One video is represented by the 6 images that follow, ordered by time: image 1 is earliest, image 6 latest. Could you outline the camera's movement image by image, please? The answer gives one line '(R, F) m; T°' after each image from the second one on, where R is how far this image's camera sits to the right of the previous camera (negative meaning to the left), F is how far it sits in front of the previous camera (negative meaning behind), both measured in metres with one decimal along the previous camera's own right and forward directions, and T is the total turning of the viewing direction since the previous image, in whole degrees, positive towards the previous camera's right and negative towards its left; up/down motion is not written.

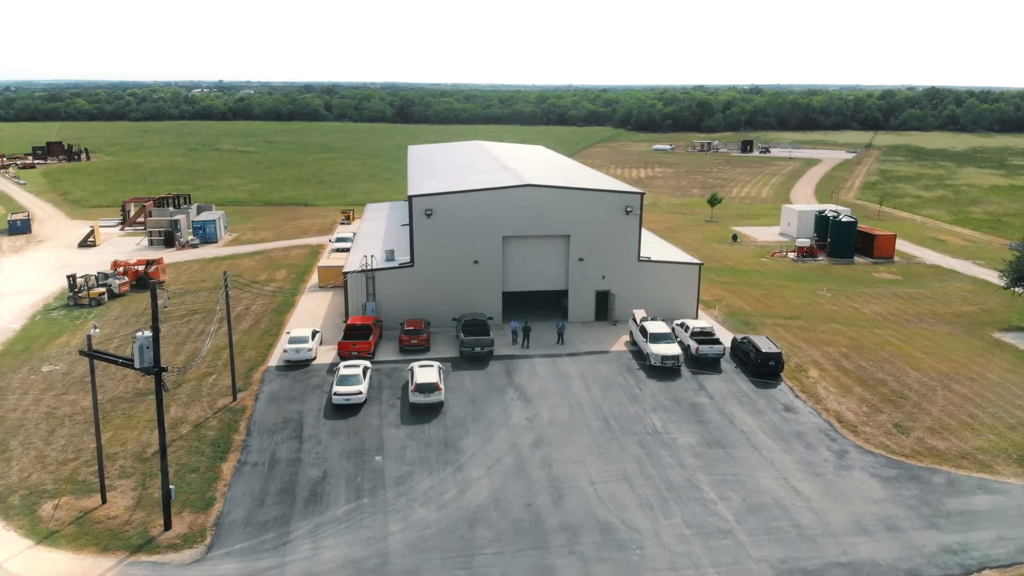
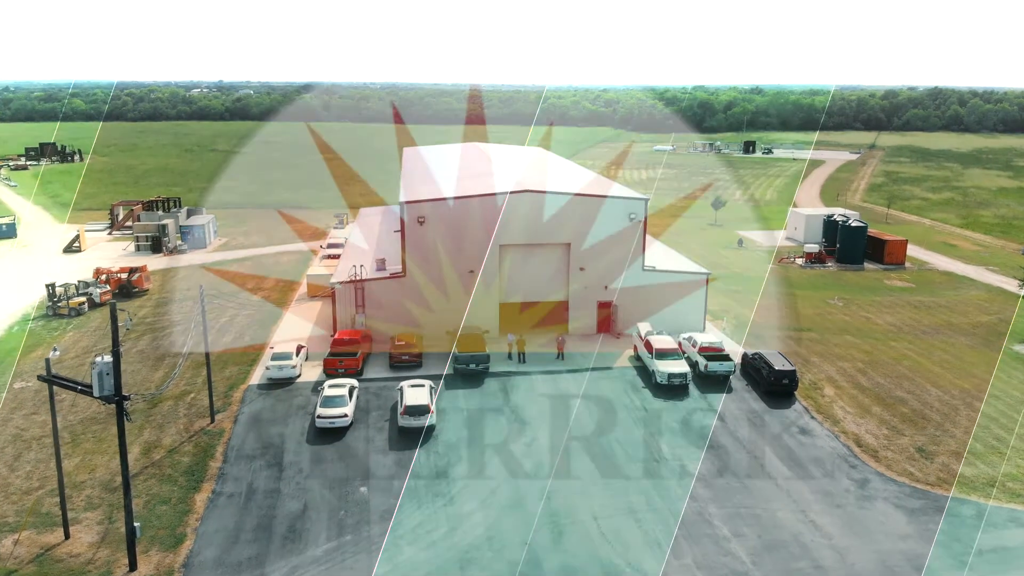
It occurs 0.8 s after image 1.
(+0.1, +1.4) m; 0°
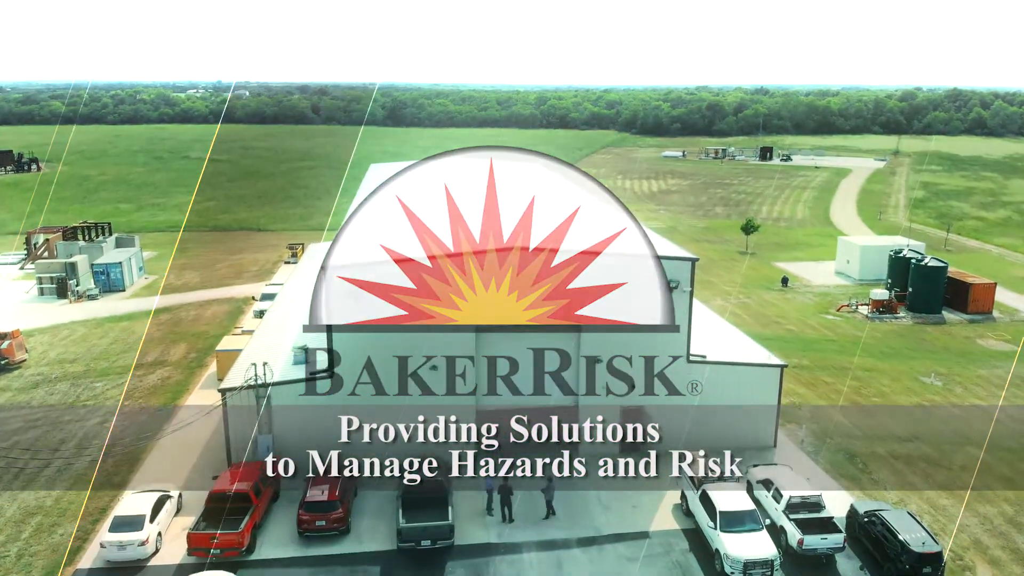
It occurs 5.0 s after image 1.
(+0.4, +8.2) m; 0°
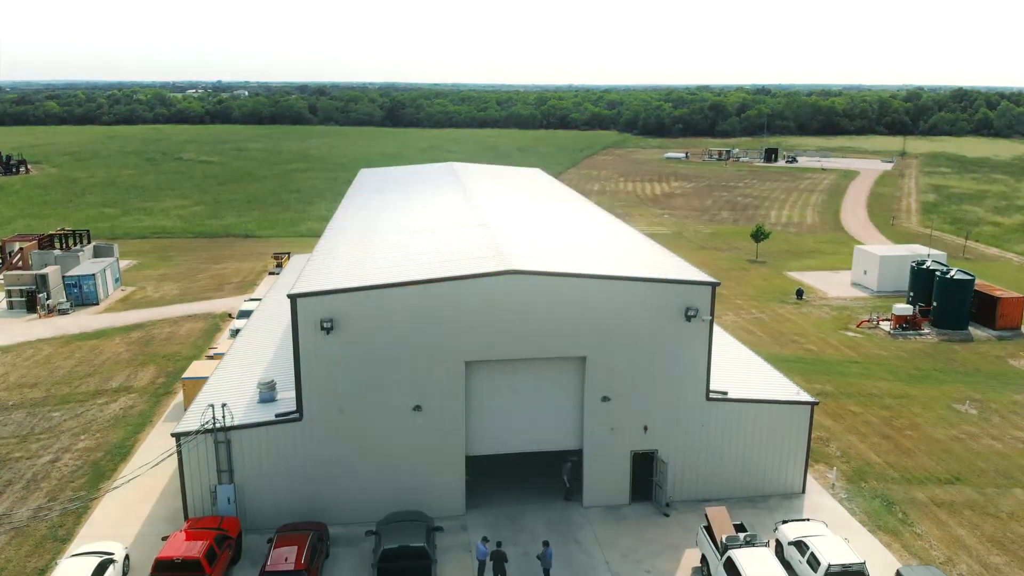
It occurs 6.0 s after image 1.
(+0.1, +2.0) m; 0°
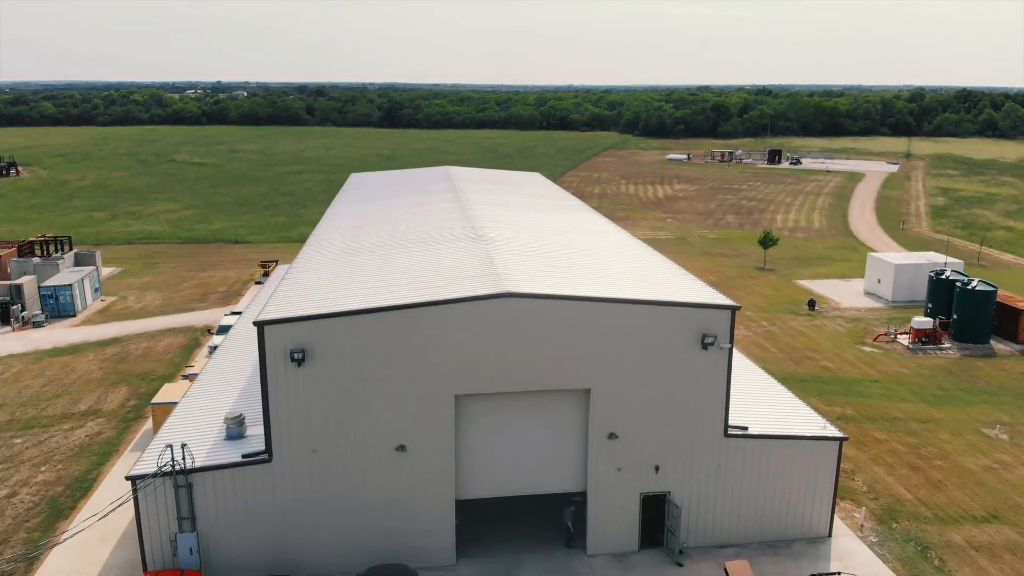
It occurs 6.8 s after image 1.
(+0.1, +1.5) m; 0°
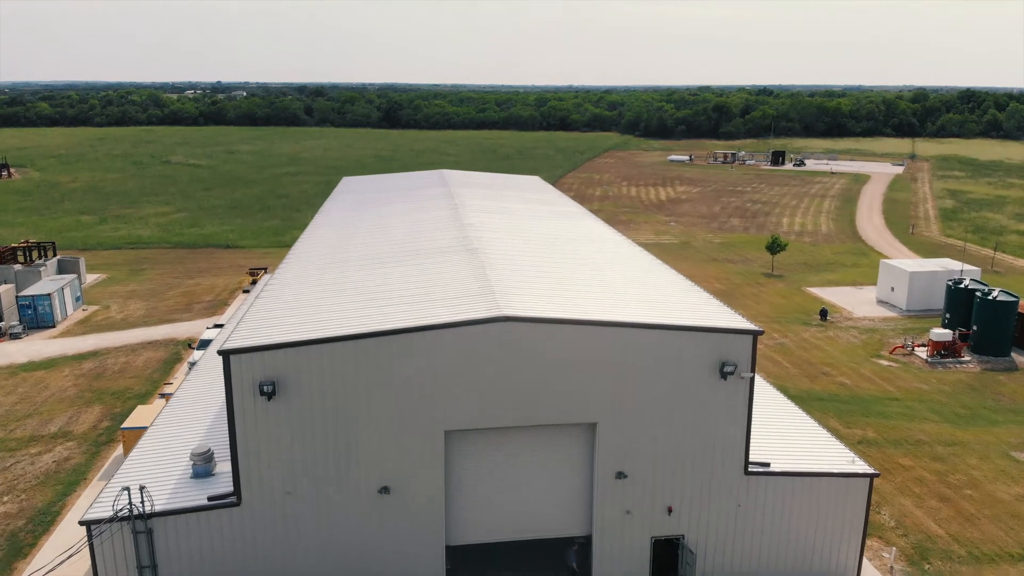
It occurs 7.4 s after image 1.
(+0.1, +1.3) m; 0°
